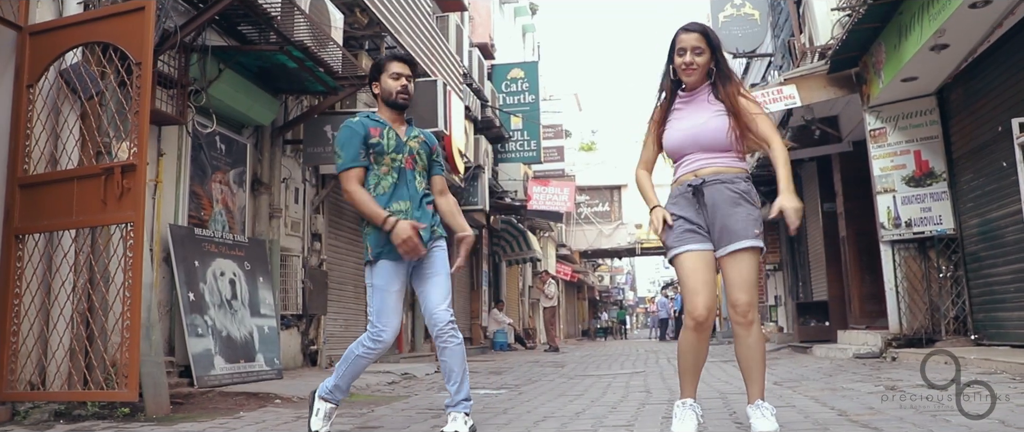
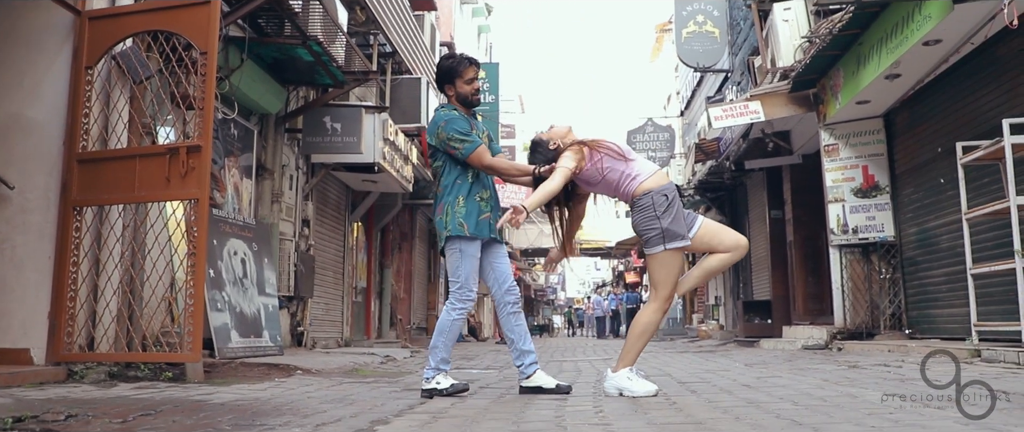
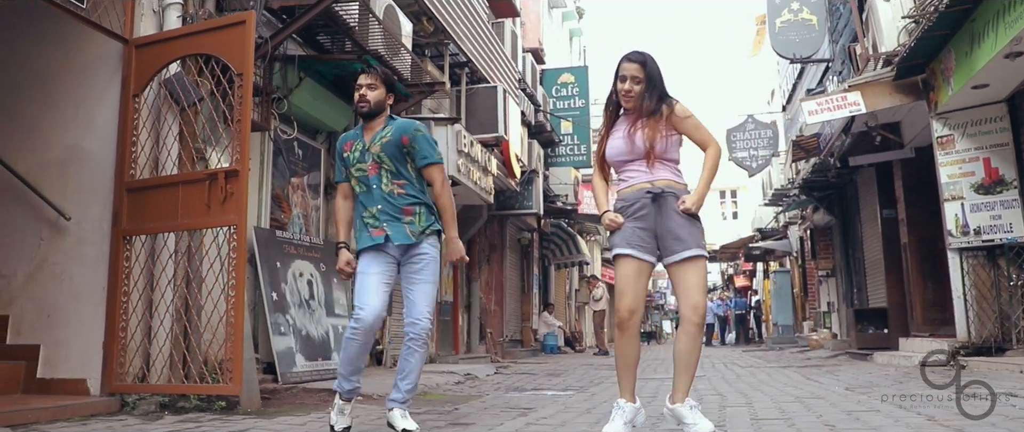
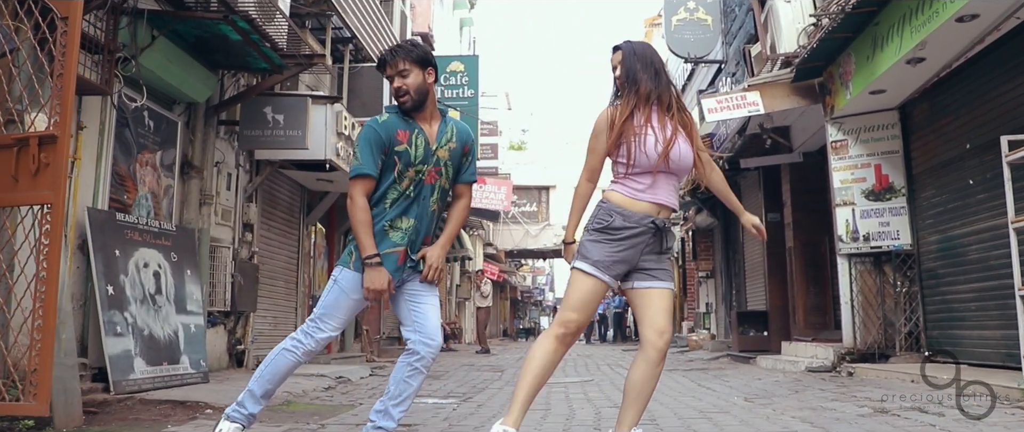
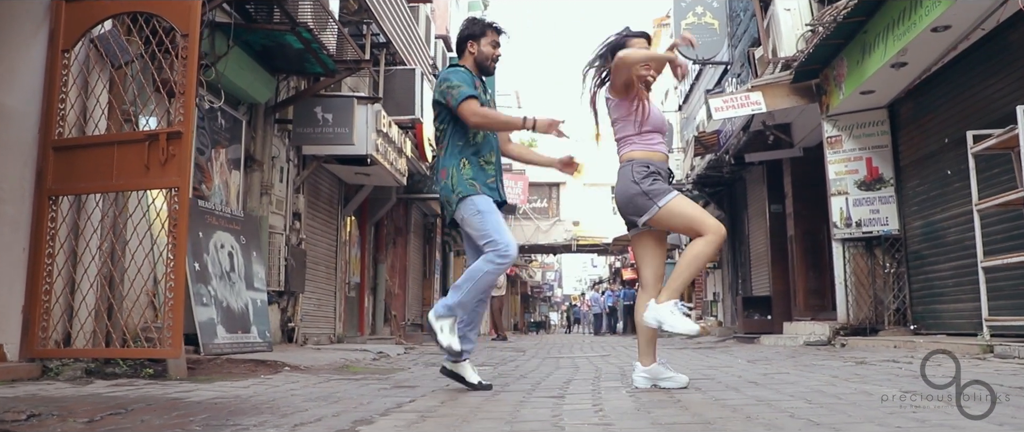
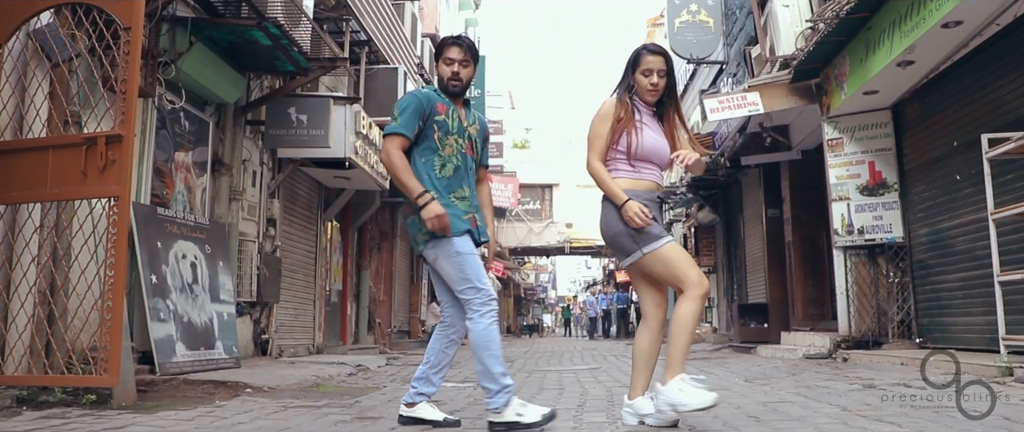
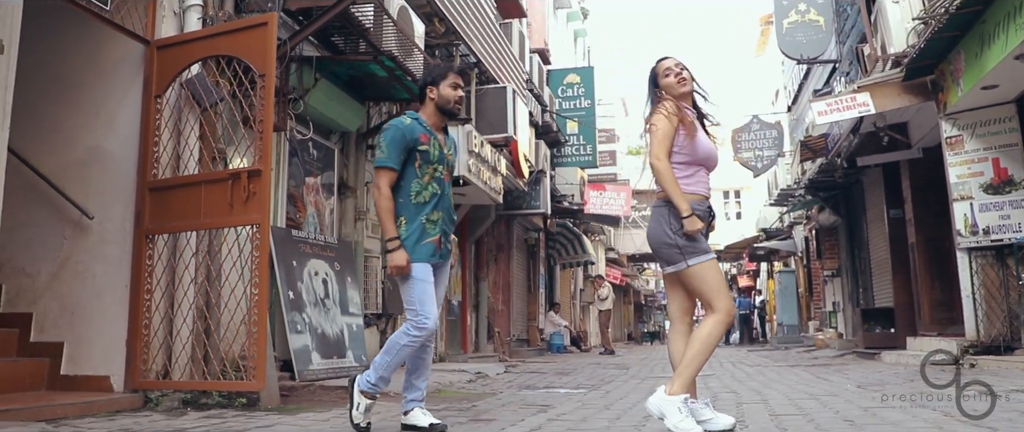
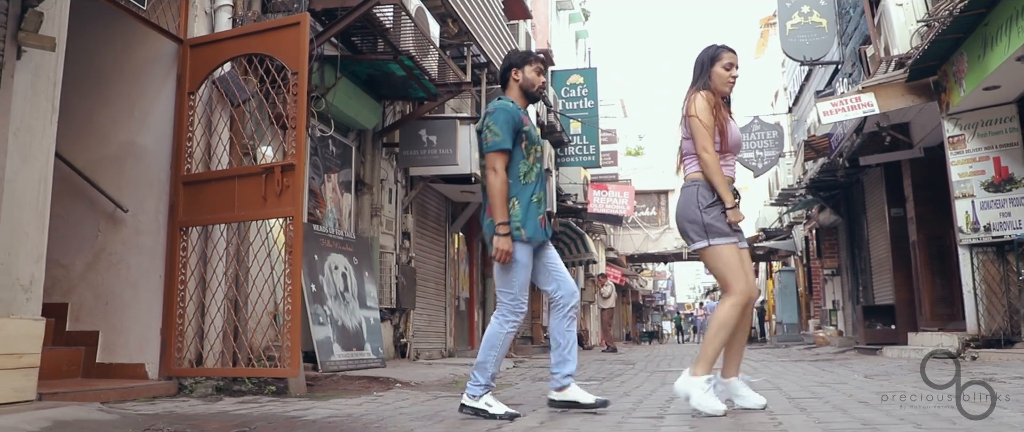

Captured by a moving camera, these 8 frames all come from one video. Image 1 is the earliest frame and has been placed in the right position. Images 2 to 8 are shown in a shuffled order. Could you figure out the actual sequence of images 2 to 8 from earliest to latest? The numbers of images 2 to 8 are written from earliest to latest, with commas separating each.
3, 7, 8, 2, 5, 6, 4
